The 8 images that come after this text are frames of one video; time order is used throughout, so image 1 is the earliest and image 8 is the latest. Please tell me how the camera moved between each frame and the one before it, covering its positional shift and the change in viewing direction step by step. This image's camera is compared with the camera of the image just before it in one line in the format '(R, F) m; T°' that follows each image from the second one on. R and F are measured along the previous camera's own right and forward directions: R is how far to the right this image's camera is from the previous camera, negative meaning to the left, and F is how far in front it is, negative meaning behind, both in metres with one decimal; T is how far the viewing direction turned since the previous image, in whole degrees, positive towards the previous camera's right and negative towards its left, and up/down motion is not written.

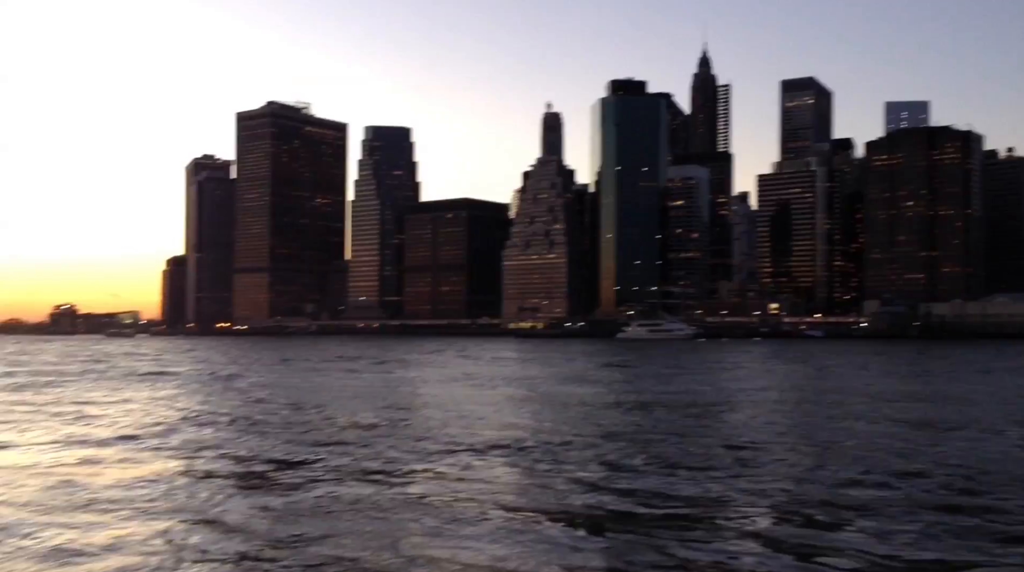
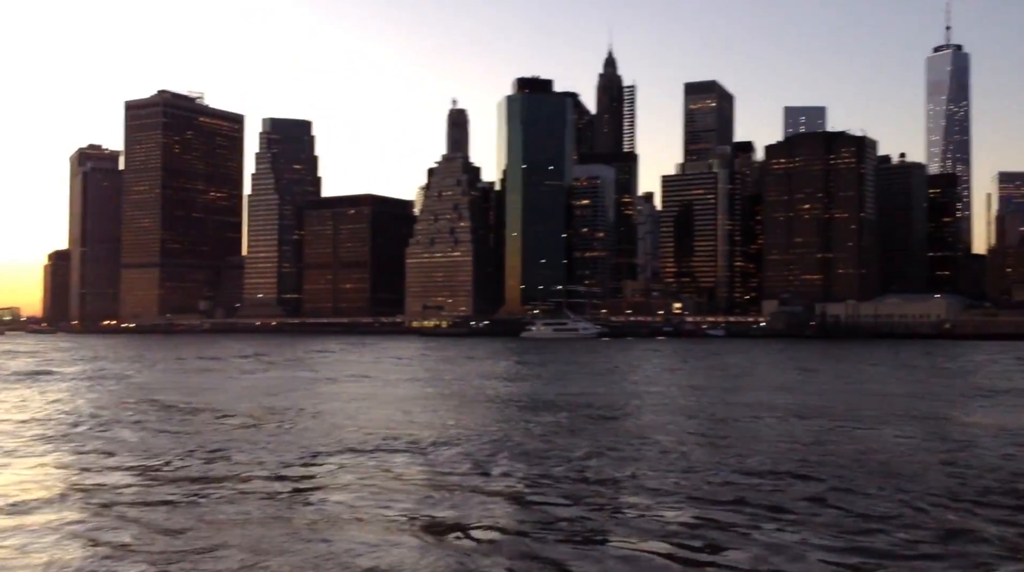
(0.0, +0.3) m; +5°
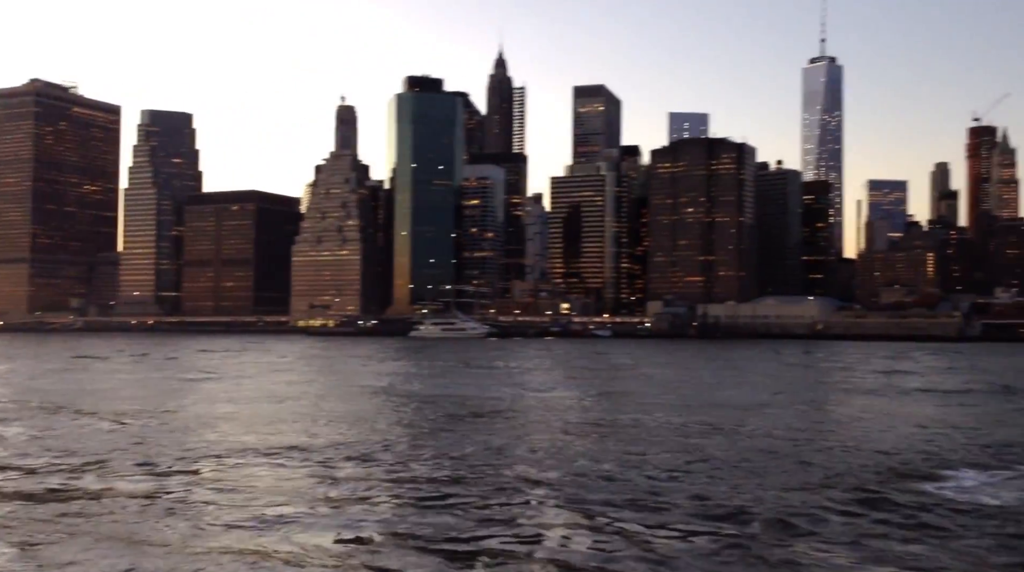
(-0.3, 0.0) m; +6°
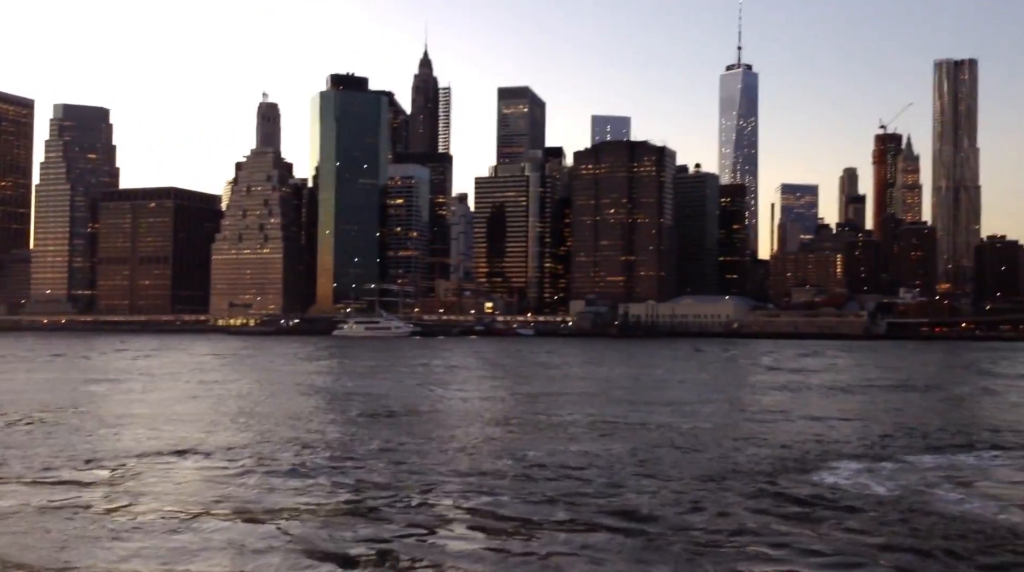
(-0.3, -0.3) m; +4°
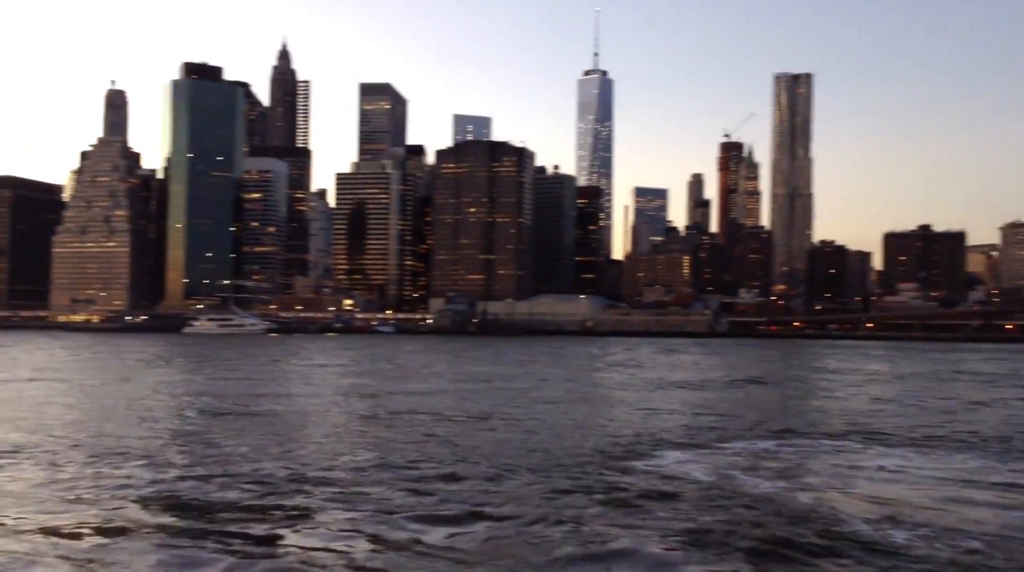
(-0.3, +0.2) m; +7°
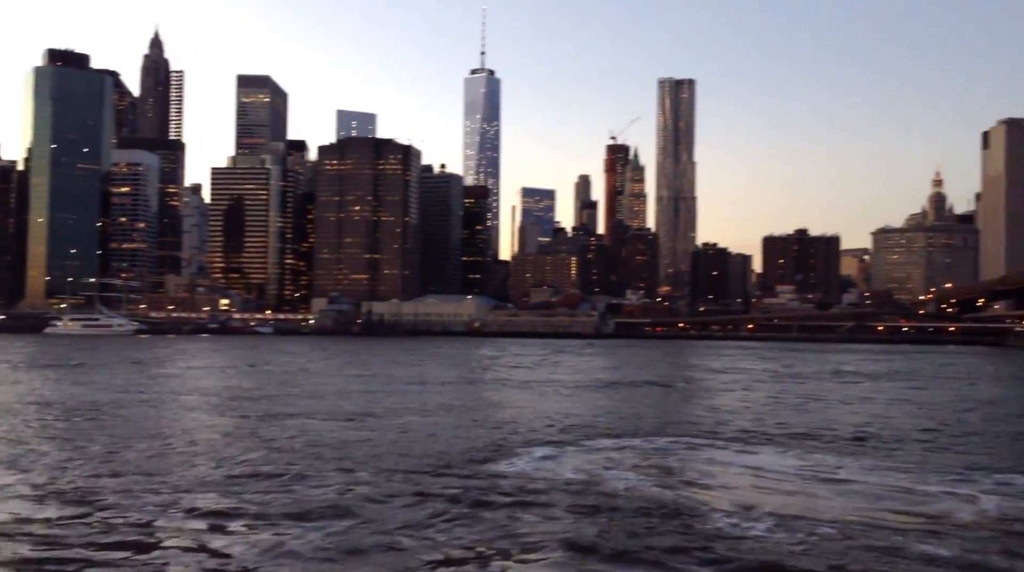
(+0.1, +0.8) m; +6°
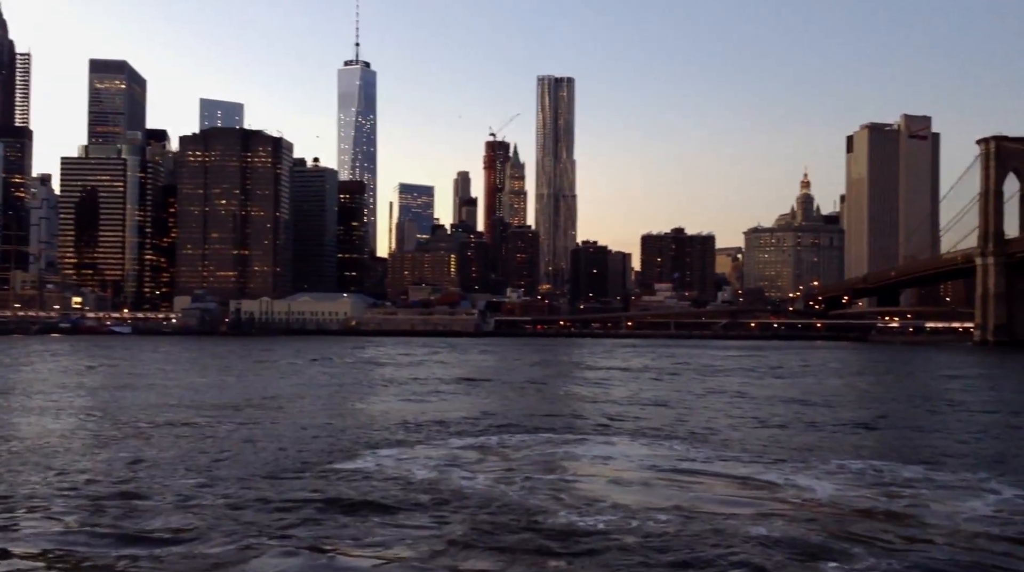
(+0.2, +1.1) m; +6°
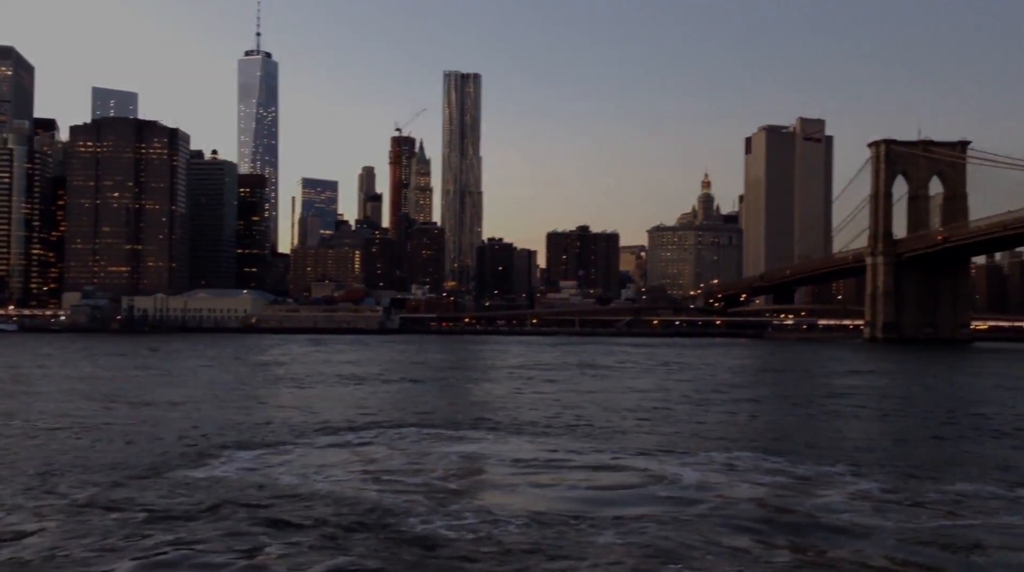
(0.0, +0.5) m; +5°
